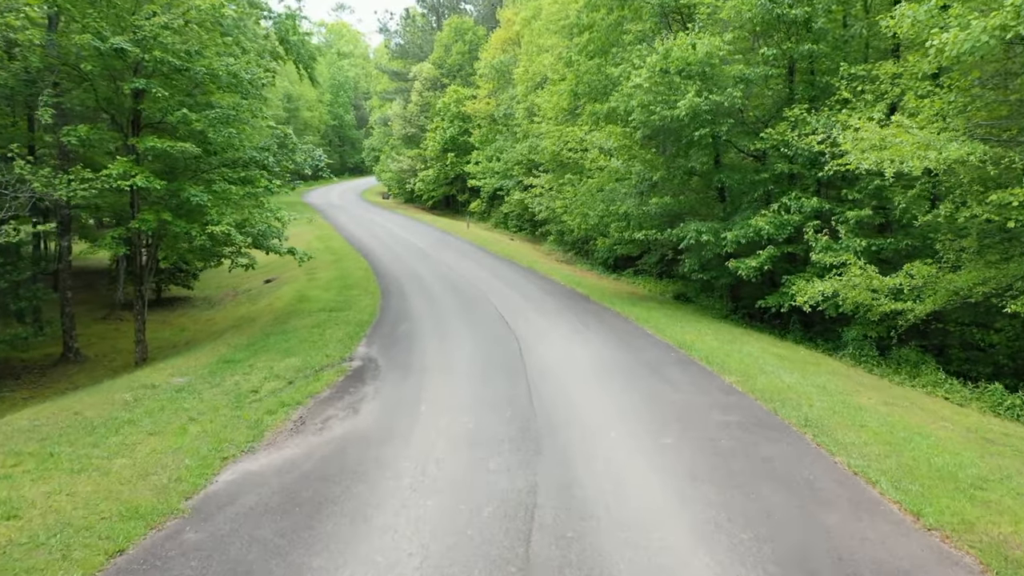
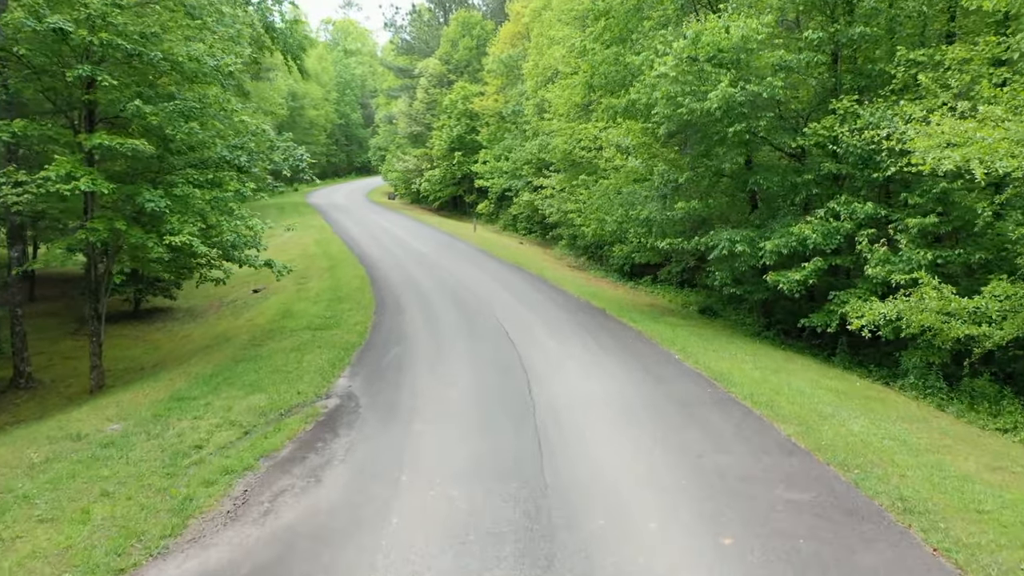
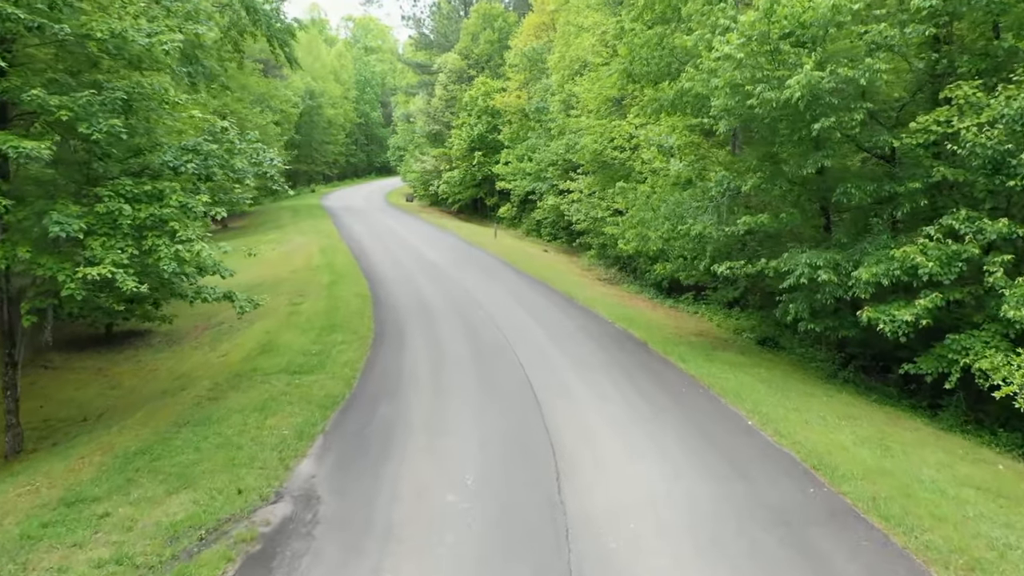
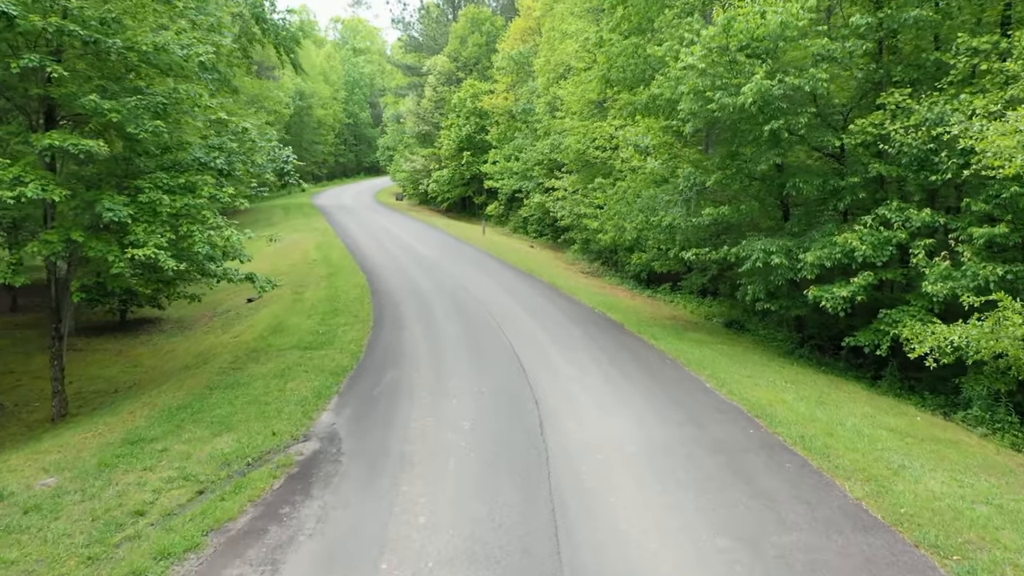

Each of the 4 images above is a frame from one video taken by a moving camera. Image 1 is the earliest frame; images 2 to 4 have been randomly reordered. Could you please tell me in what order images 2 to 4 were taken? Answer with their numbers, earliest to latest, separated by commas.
2, 4, 3
